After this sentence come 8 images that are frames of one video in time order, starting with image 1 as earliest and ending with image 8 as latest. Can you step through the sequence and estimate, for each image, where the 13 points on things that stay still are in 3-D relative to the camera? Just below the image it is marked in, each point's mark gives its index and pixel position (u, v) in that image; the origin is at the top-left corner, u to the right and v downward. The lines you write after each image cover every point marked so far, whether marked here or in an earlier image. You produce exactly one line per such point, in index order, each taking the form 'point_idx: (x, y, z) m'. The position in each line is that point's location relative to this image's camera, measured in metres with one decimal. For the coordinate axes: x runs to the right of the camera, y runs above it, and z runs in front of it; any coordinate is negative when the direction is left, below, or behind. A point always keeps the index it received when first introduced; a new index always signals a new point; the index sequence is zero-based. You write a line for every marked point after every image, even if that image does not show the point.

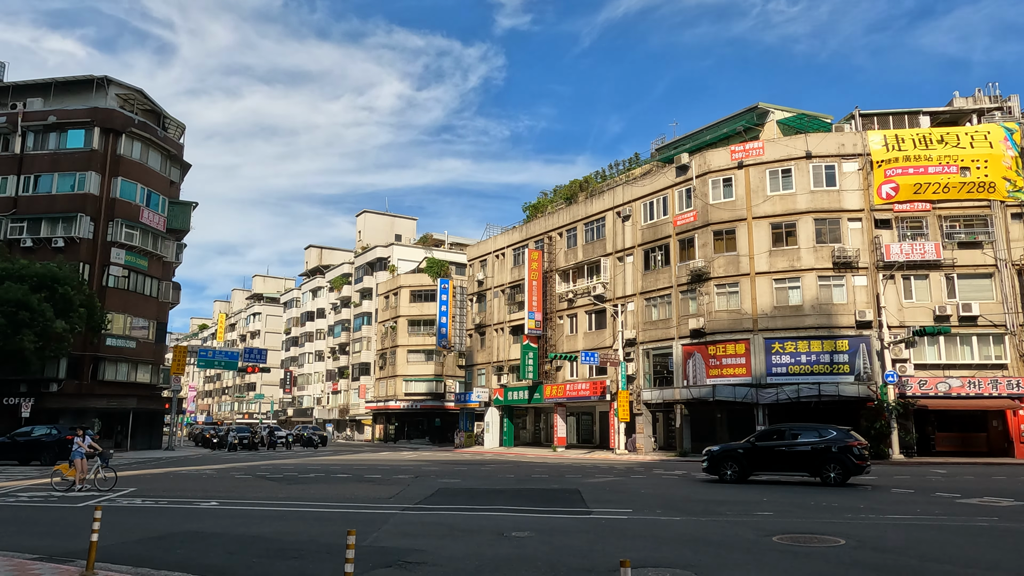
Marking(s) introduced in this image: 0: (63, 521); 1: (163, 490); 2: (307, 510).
0: (-6.6, -3.4, +11.1) m
1: (-7.6, -4.4, +16.5) m
2: (-3.4, -3.7, +12.5) m
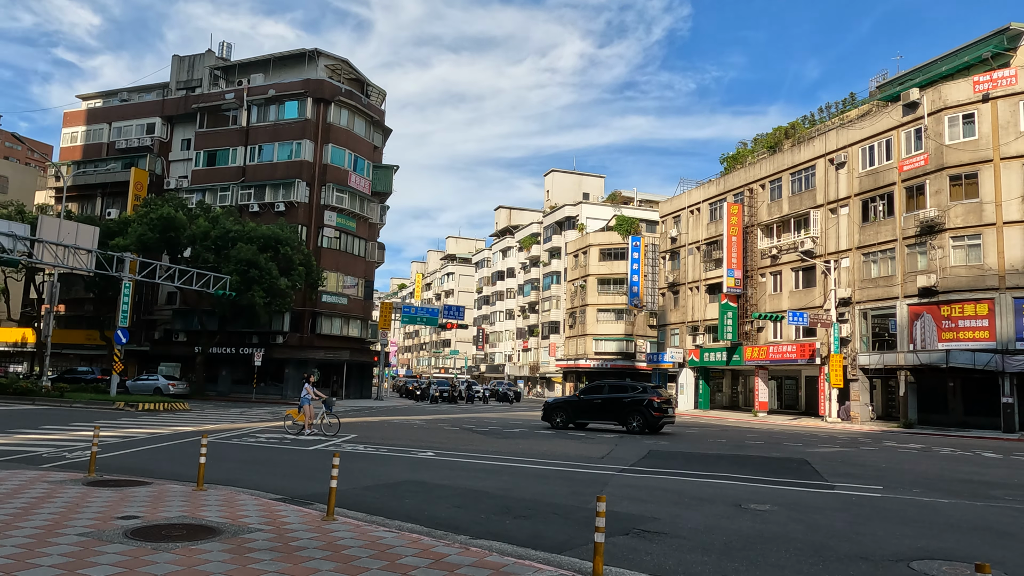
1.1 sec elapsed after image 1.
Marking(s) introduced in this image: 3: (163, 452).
0: (-3.3, -2.7, +11.6) m
1: (-2.9, -3.4, +17.1) m
2: (+0.2, -2.9, +12.3) m
3: (-5.8, -2.7, +12.5) m
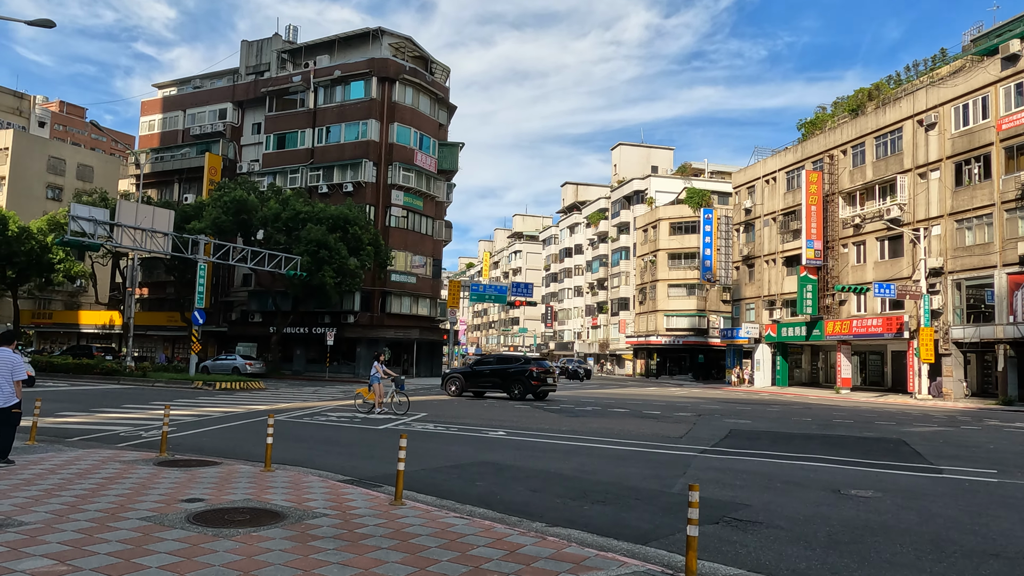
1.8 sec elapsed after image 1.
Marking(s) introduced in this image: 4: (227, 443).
0: (-2.1, -2.3, +11.3) m
1: (-1.3, -2.9, +16.9) m
2: (+1.3, -2.4, +11.7) m
3: (-4.6, -2.4, +12.5) m
4: (-4.2, -2.3, +11.2) m
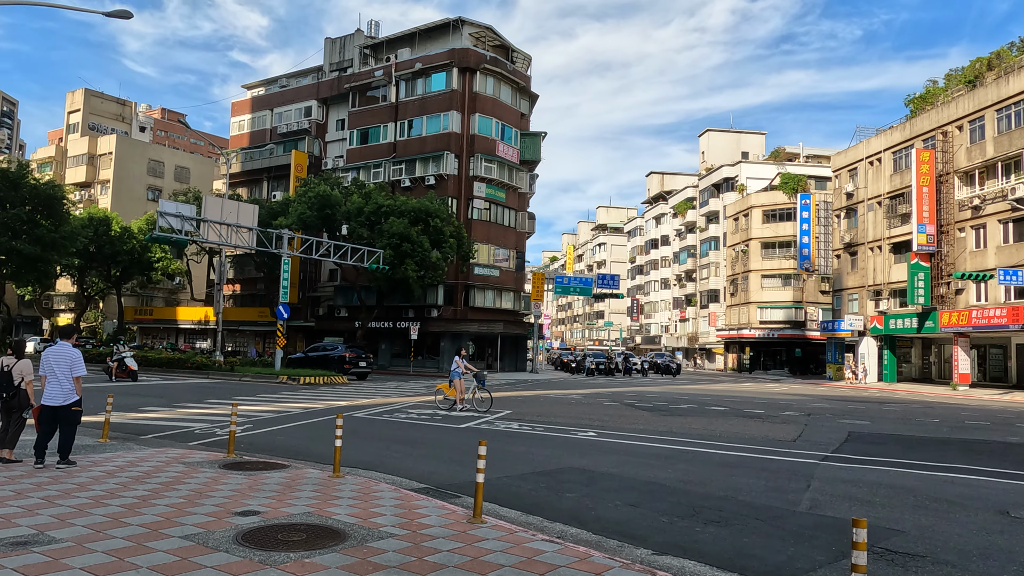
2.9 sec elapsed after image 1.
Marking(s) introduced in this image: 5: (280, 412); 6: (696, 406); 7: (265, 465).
0: (-0.9, -2.2, +10.4) m
1: (+0.5, -2.7, +15.8) m
2: (+2.6, -2.2, +10.4) m
3: (-3.2, -2.2, +11.8) m
4: (-2.9, -2.1, +10.5) m
5: (-4.6, -2.5, +15.1) m
6: (+4.6, -3.0, +19.2) m
7: (-2.8, -2.0, +8.5) m
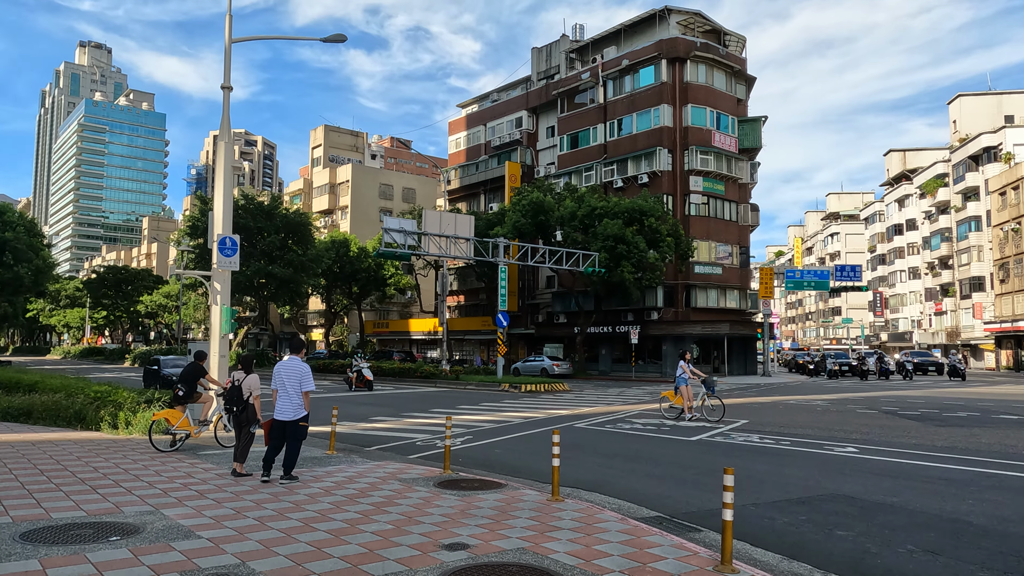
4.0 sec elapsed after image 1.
0: (+2.0, -2.1, +9.2) m
1: (+4.9, -2.5, +14.0) m
2: (+5.4, -2.0, +8.2) m
3: (+0.2, -2.3, +11.1) m
4: (+0.1, -2.2, +9.8) m
5: (-0.2, -2.6, +14.7) m
6: (+9.8, -2.7, +16.0) m
7: (-0.3, -2.0, +7.9) m
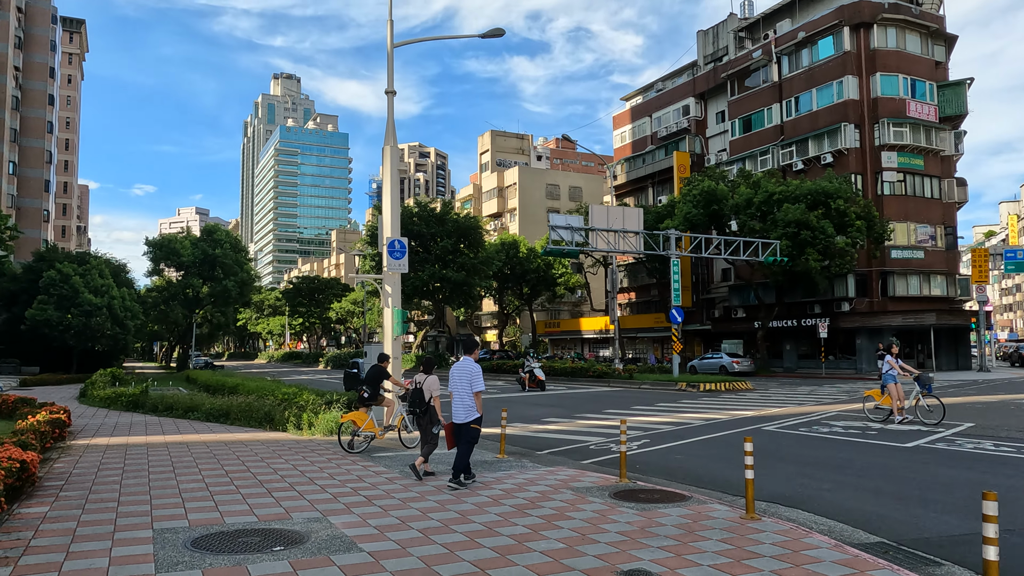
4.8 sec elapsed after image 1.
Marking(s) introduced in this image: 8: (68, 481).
0: (+4.0, -1.9, +7.8) m
1: (+7.9, -2.2, +11.8) m
2: (+7.0, -1.7, +6.1) m
3: (+2.7, -2.1, +10.1) m
4: (+2.2, -2.1, +8.9) m
5: (+3.0, -2.4, +13.7) m
6: (+13.1, -2.1, +12.8) m
7: (+1.4, -1.9, +7.1) m
8: (-4.6, -2.0, +7.9) m
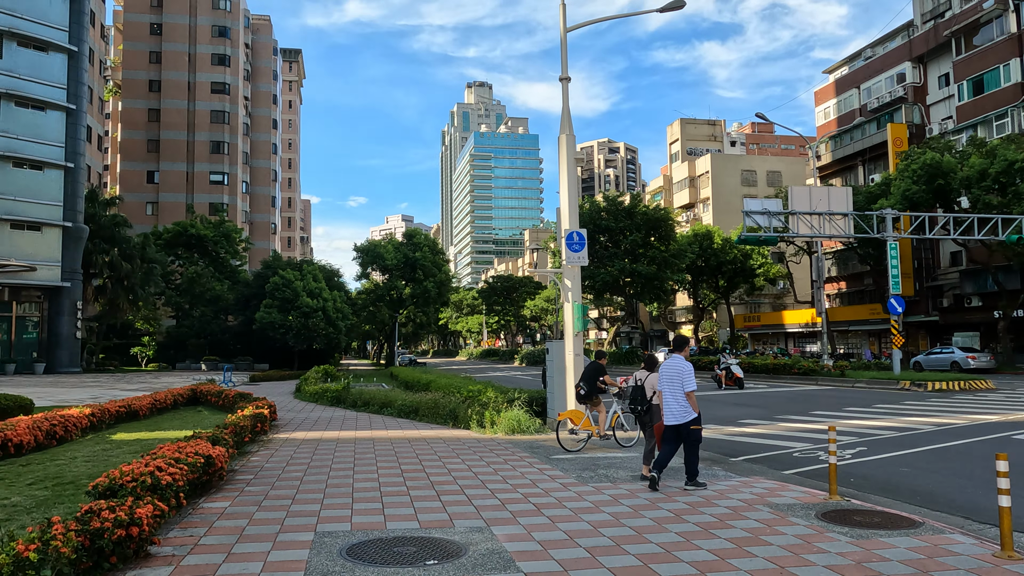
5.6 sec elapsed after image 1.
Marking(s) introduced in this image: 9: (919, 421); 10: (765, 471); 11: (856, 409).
0: (+5.5, -1.7, +5.9) m
1: (+10.3, -1.9, +8.8) m
2: (+8.0, -1.4, +3.5) m
3: (+4.9, -1.9, +8.5) m
4: (+4.1, -1.9, +7.4) m
5: (+6.1, -2.2, +11.8) m
6: (+15.6, -1.6, +8.4) m
7: (+2.9, -1.8, +5.8) m
8: (-2.8, -2.0, +8.2) m
9: (+7.0, -2.3, +13.3) m
10: (+2.9, -2.1, +8.8) m
11: (+7.0, -2.5, +15.6) m
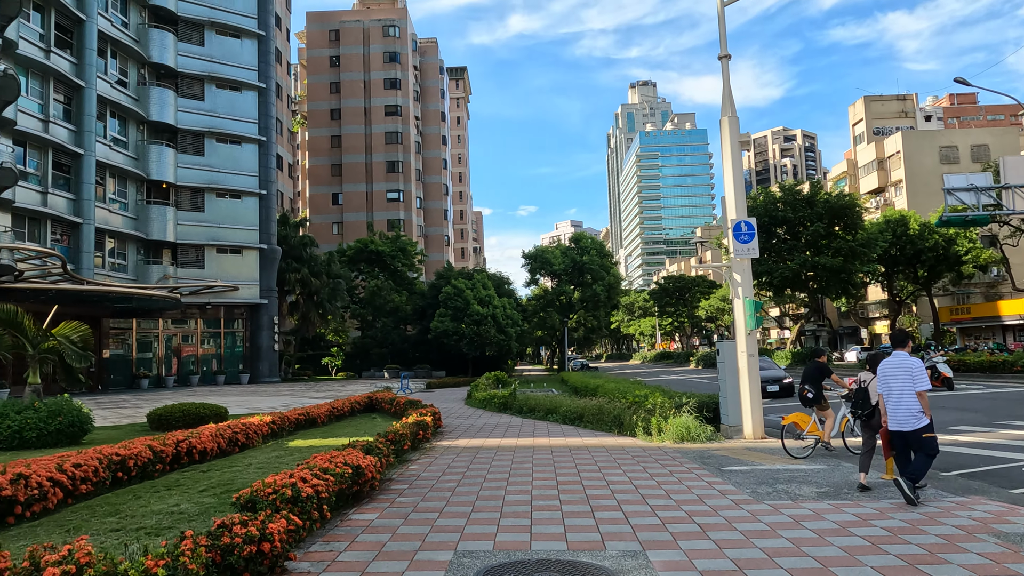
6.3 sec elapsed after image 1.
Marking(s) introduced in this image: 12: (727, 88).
0: (+6.5, -1.4, +4.0) m
1: (+11.8, -1.4, +5.8) m
2: (+8.4, -1.0, +1.1) m
3: (+6.4, -1.7, +6.6) m
4: (+5.4, -1.7, +5.7) m
5: (+8.4, -1.9, +9.6) m
6: (+16.9, -0.9, +4.2) m
7: (+3.9, -1.6, +4.5) m
8: (-1.1, -2.1, +8.1) m
9: (+9.6, -2.0, +10.8) m
10: (+4.6, -1.9, +7.3) m
11: (+10.1, -2.1, +13.1) m
12: (+3.6, +3.3, +12.6) m
